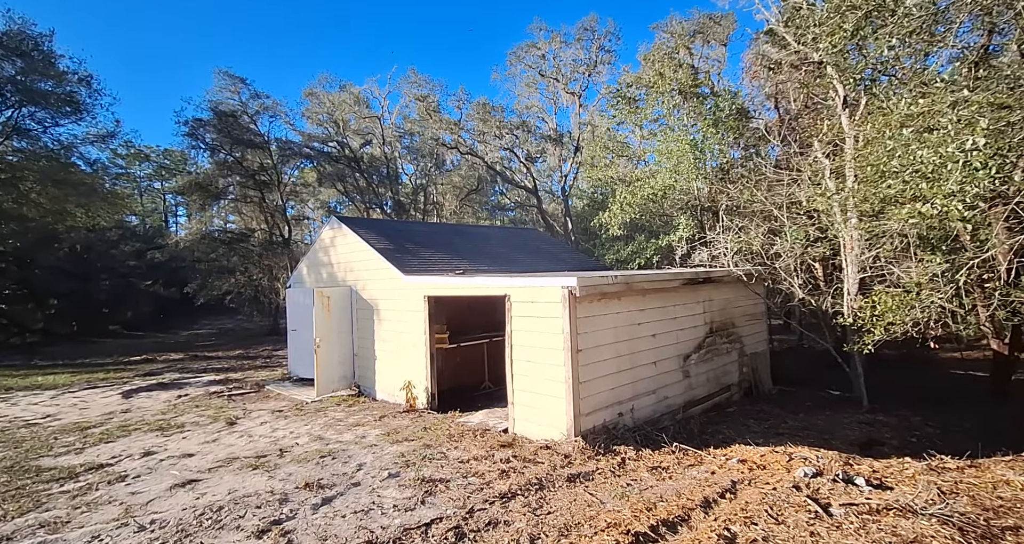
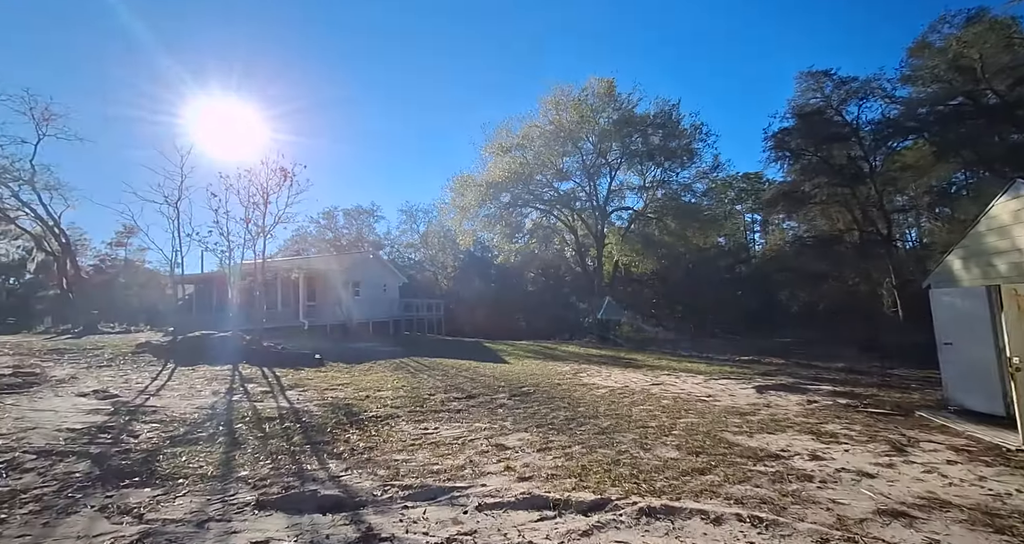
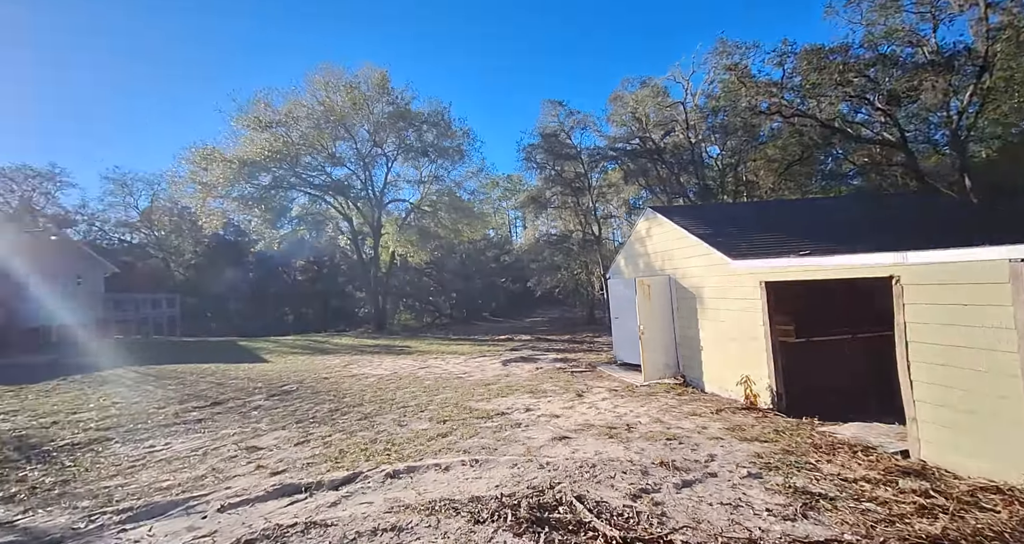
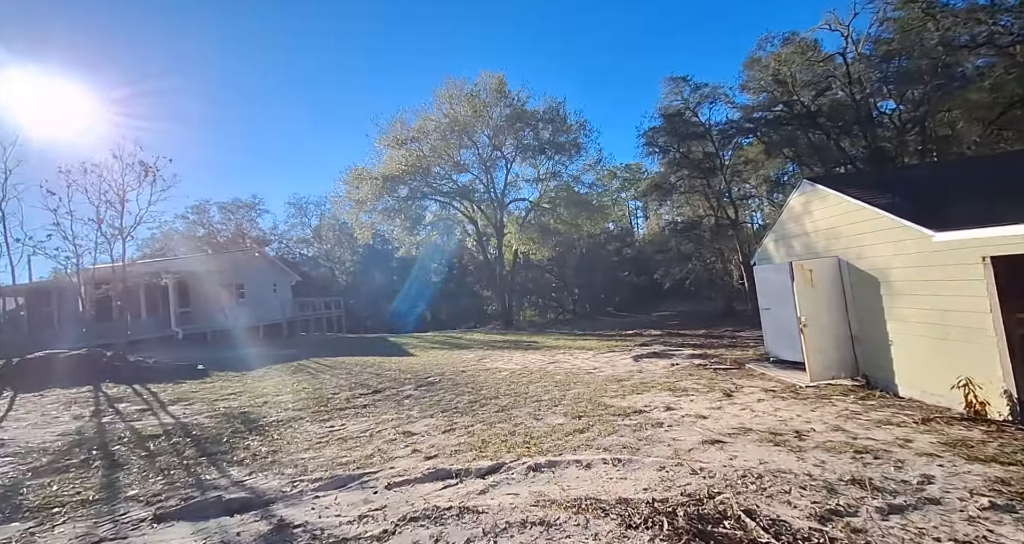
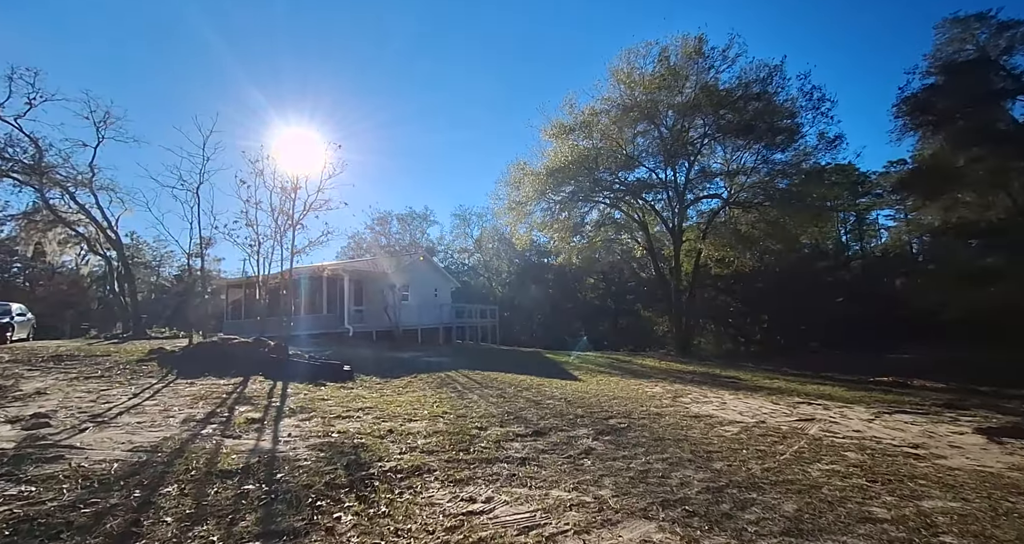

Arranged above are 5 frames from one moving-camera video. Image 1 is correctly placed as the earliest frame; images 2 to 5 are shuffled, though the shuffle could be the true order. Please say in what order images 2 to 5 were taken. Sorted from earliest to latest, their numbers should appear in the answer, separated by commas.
3, 4, 2, 5
